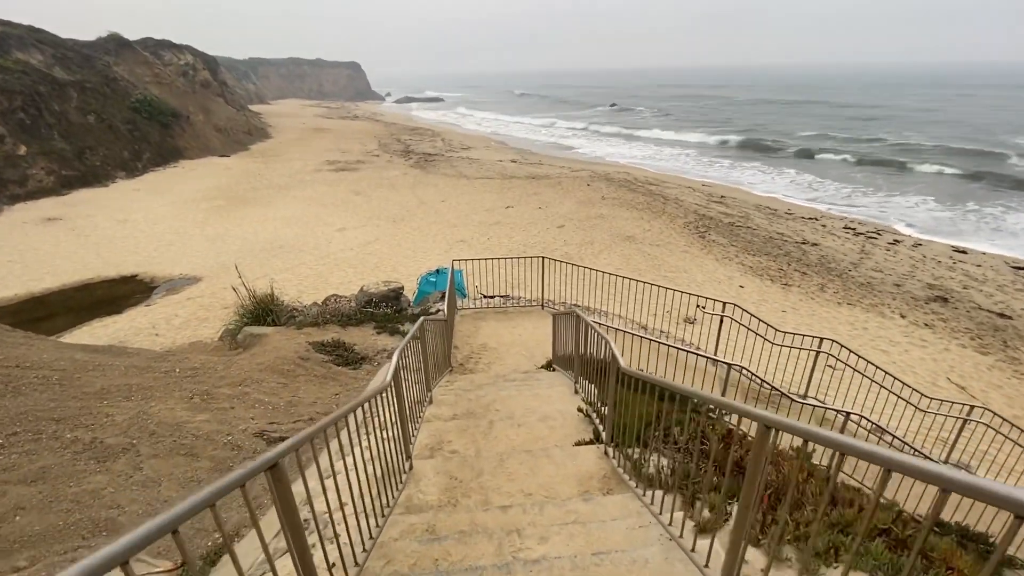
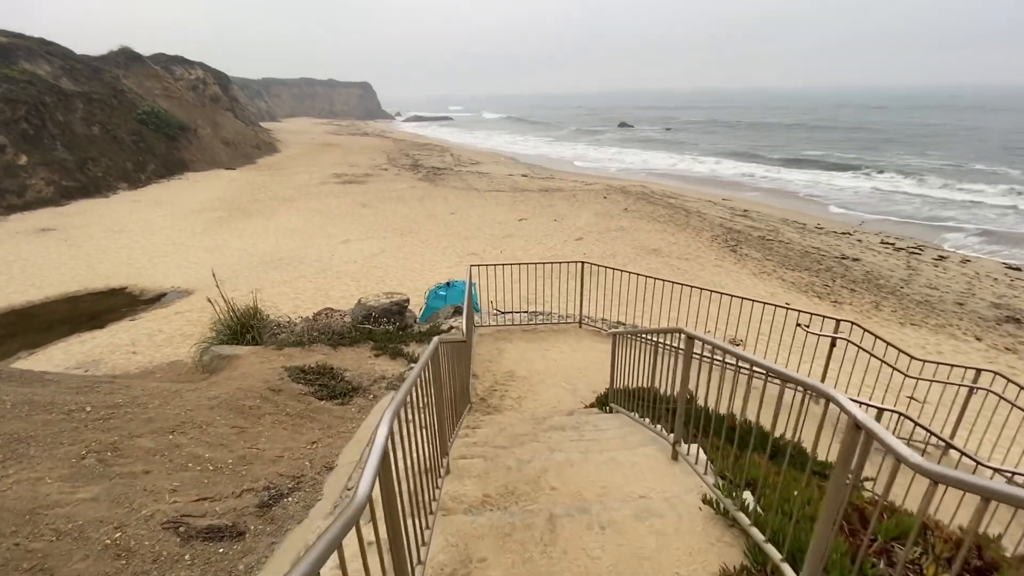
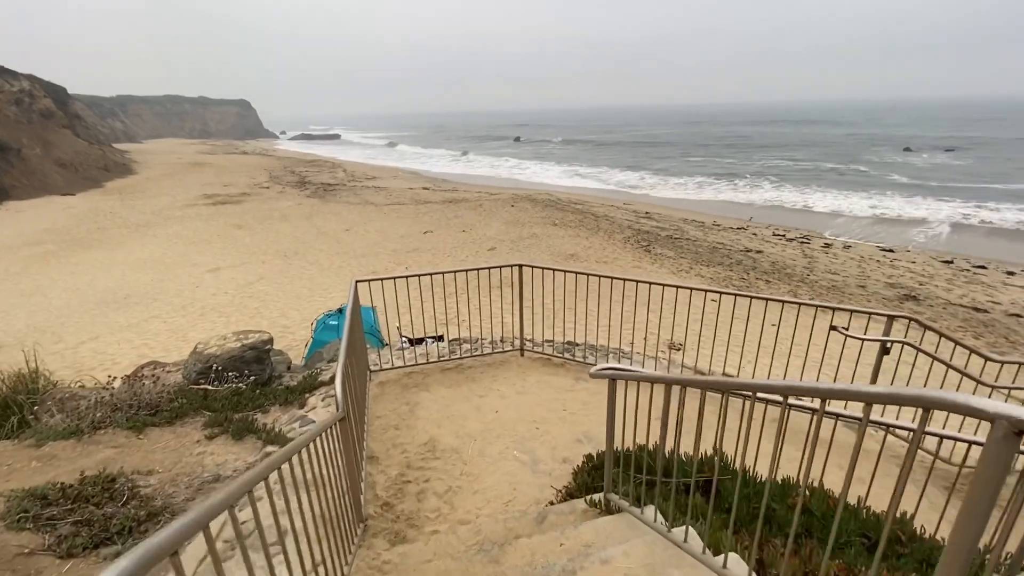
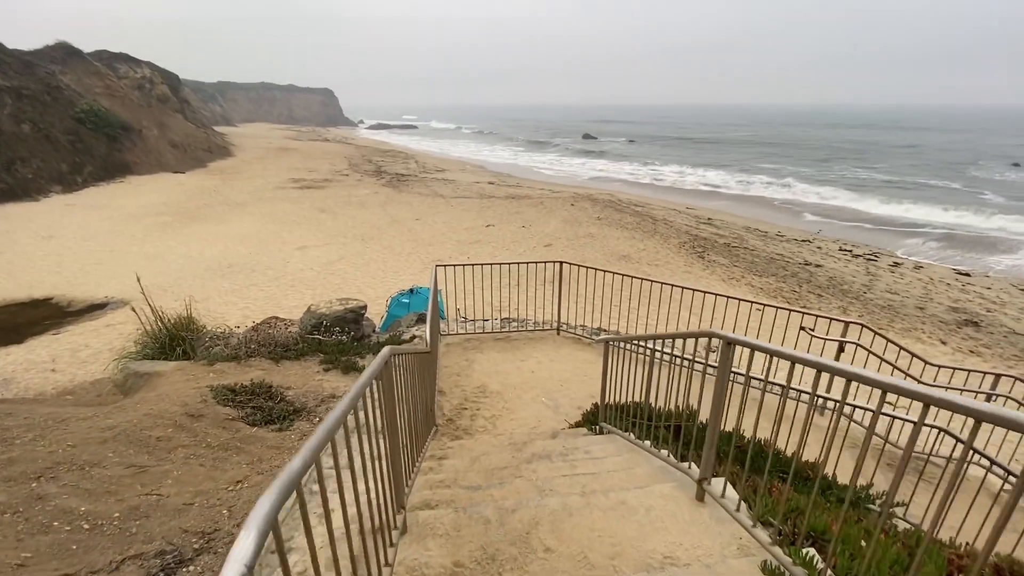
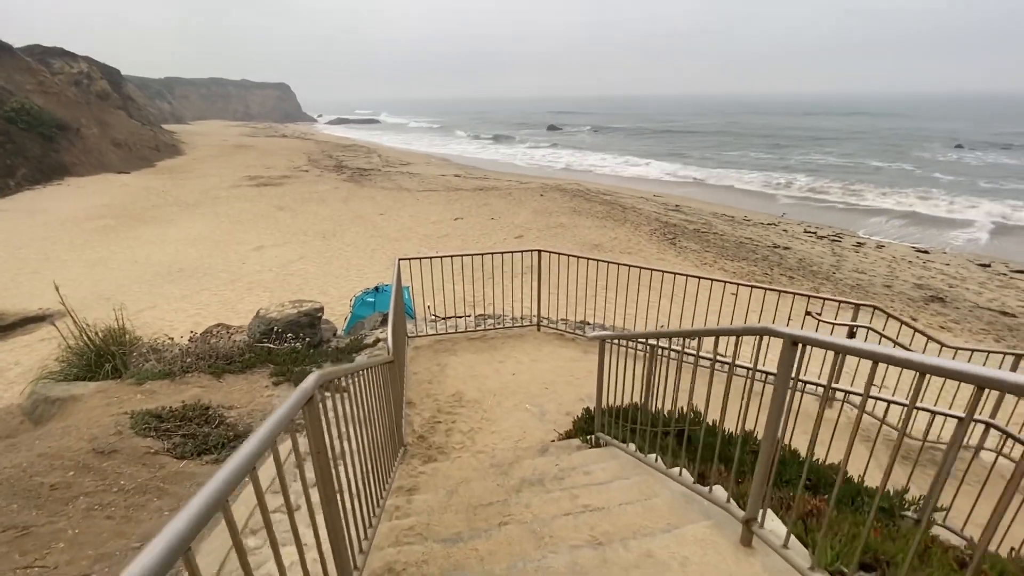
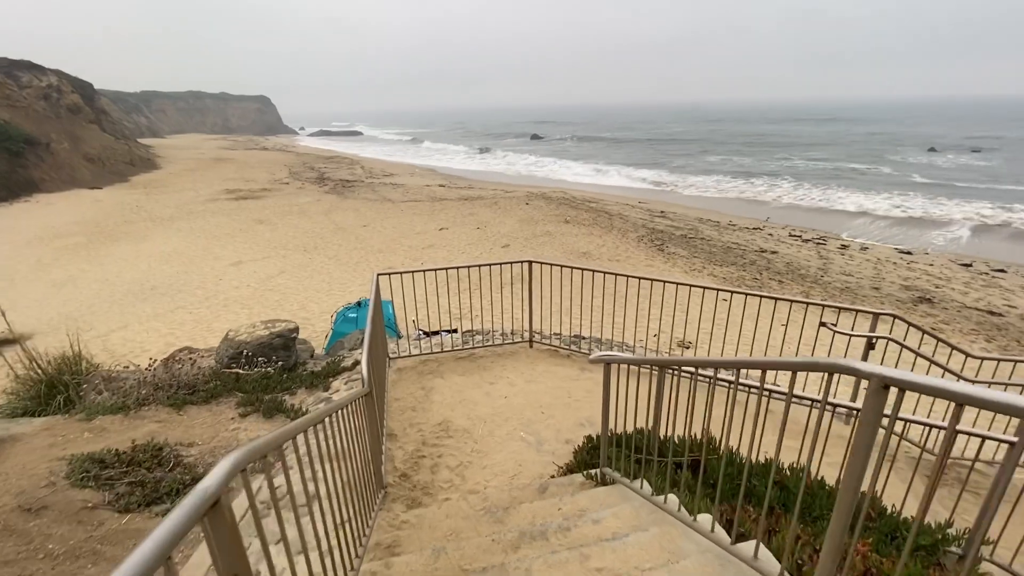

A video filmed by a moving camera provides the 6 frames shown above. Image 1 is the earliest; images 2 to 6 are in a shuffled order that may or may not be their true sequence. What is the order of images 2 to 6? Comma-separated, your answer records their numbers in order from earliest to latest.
2, 4, 5, 6, 3
